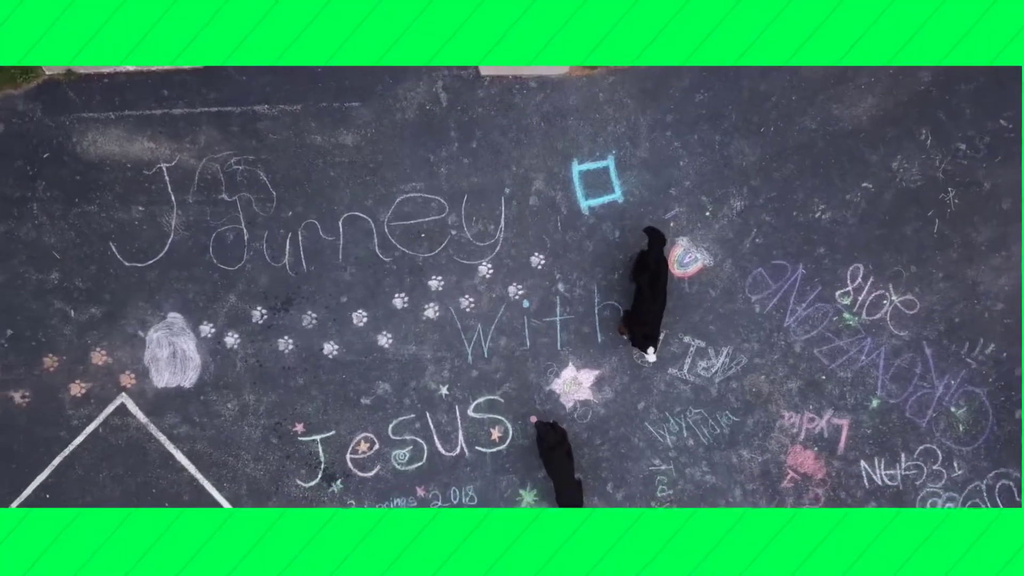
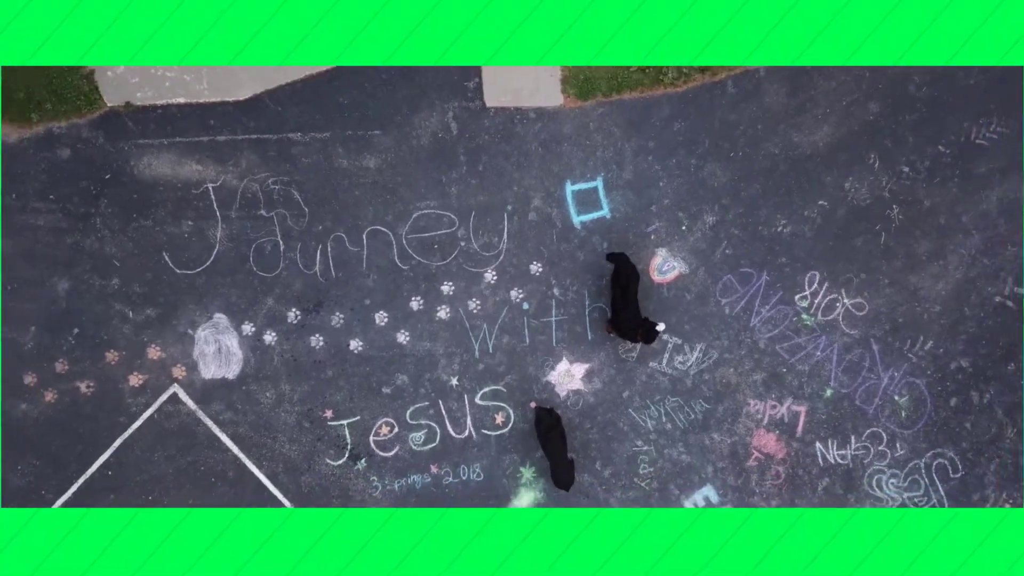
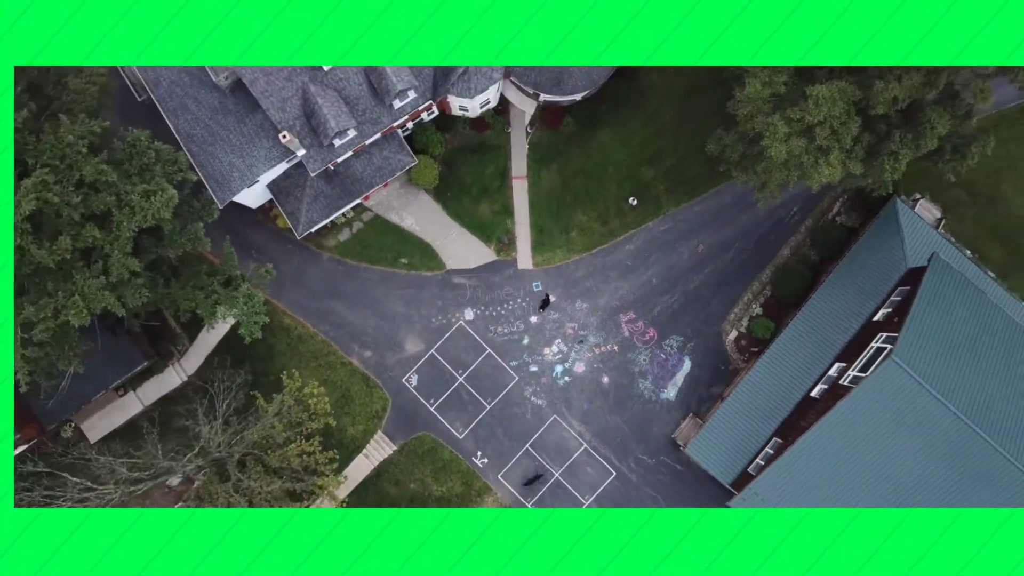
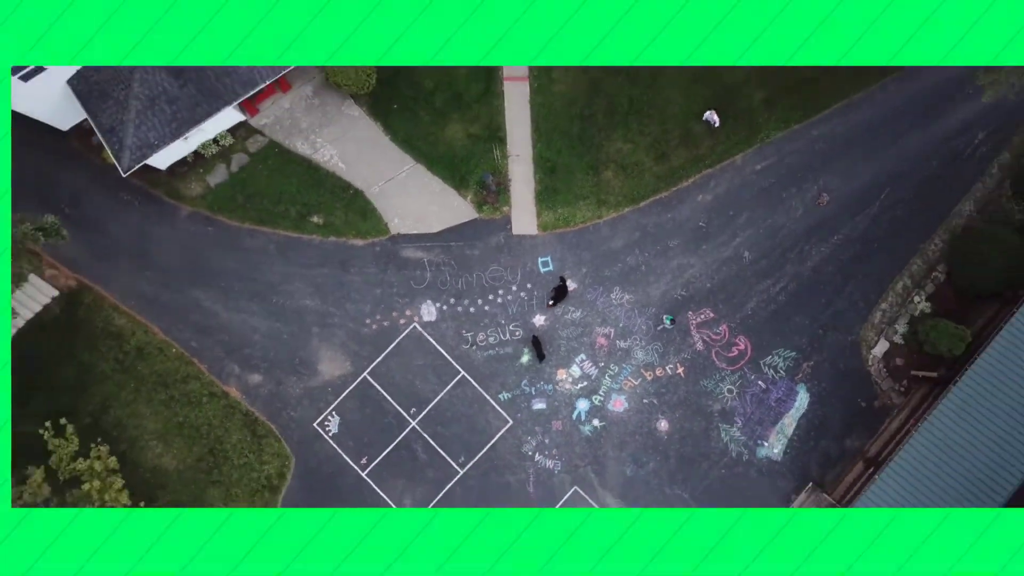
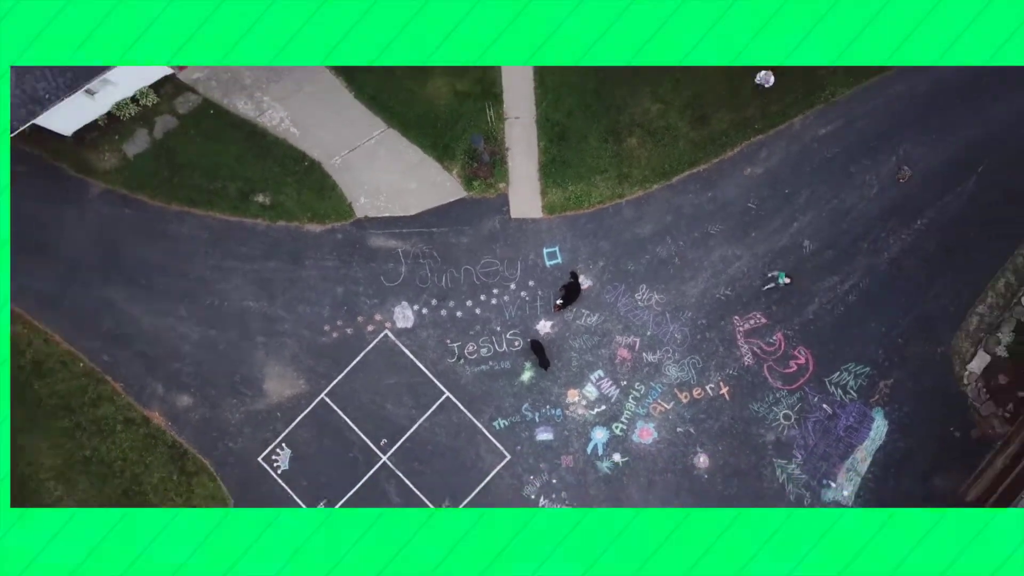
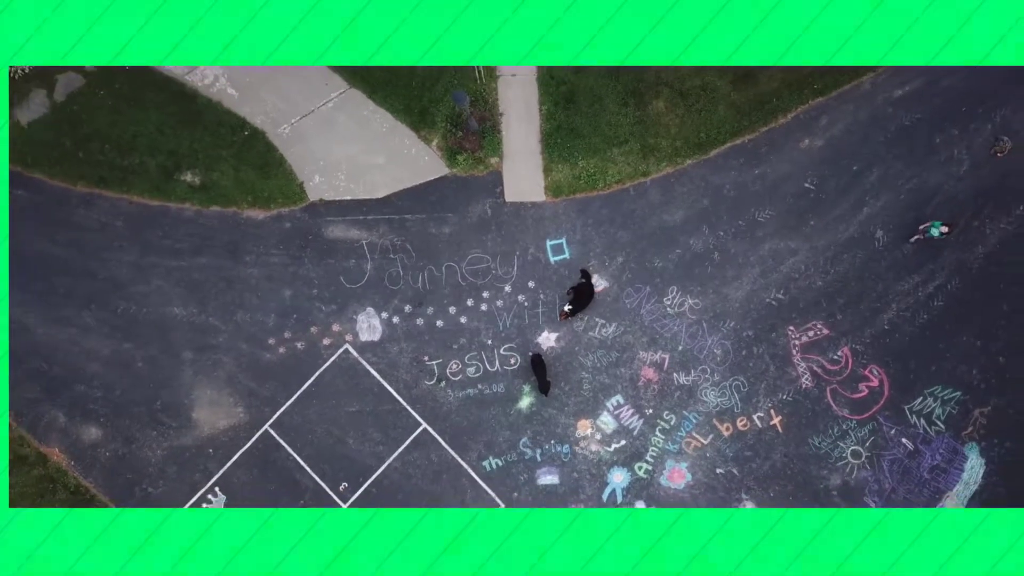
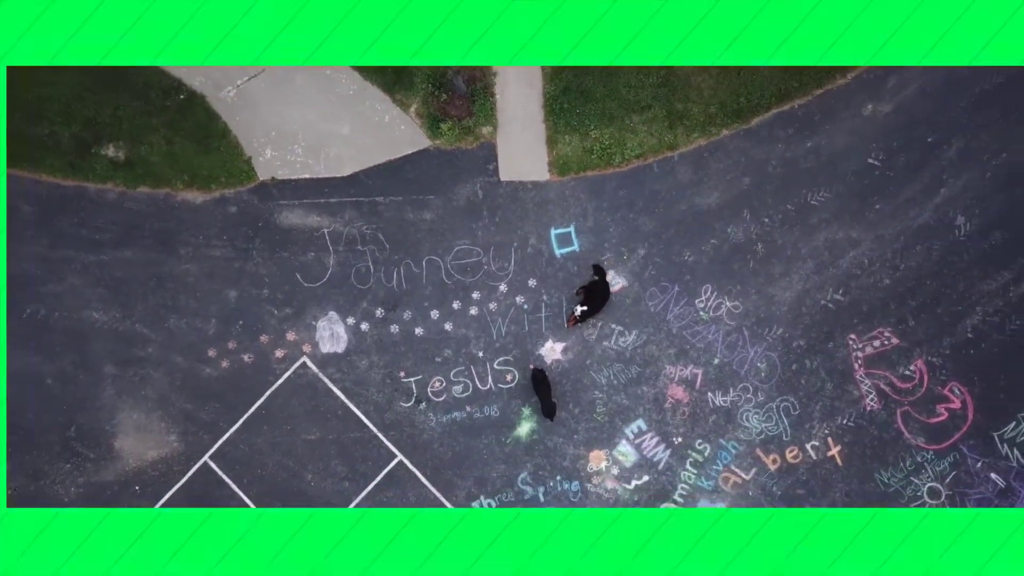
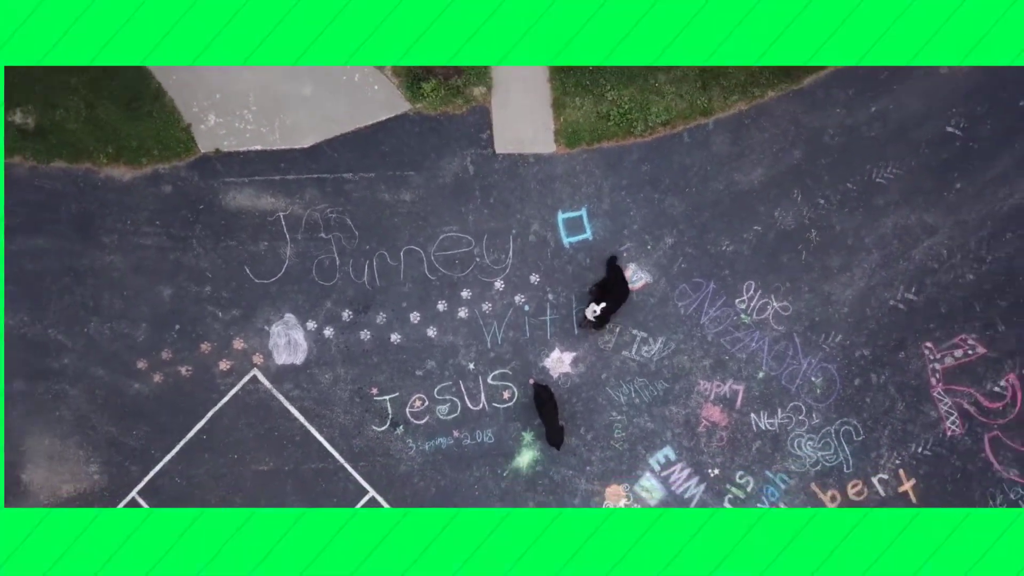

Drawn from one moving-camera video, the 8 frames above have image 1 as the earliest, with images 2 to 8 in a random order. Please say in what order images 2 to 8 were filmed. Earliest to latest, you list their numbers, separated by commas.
2, 8, 7, 6, 5, 4, 3
